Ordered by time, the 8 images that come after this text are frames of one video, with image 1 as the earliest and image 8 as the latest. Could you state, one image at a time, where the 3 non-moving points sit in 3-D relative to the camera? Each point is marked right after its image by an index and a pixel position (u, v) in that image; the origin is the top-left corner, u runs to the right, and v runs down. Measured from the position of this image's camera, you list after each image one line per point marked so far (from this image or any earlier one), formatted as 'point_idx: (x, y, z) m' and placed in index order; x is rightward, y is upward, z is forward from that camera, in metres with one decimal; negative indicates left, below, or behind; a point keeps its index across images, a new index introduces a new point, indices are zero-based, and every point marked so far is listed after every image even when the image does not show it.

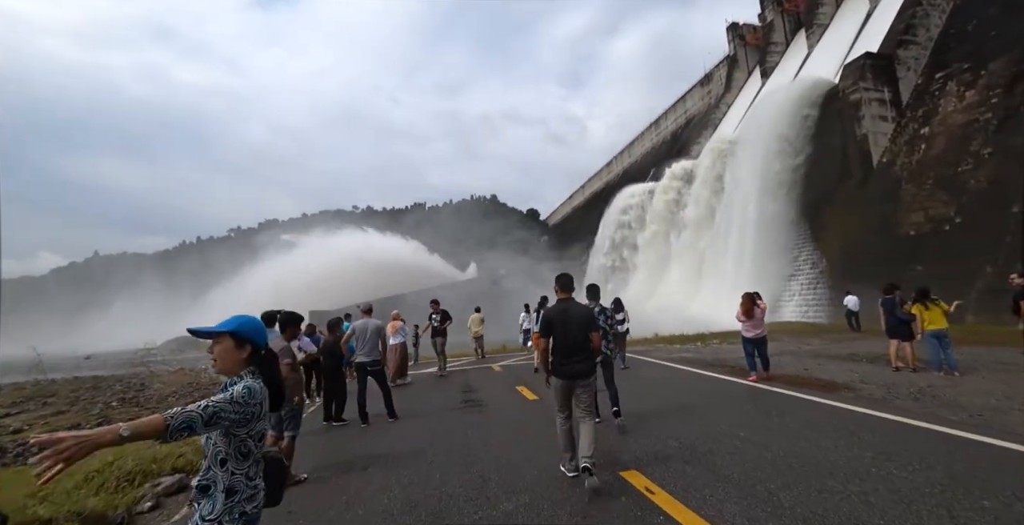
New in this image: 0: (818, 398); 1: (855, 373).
0: (+3.3, -1.5, +5.1) m
1: (+4.8, -1.6, +6.6) m
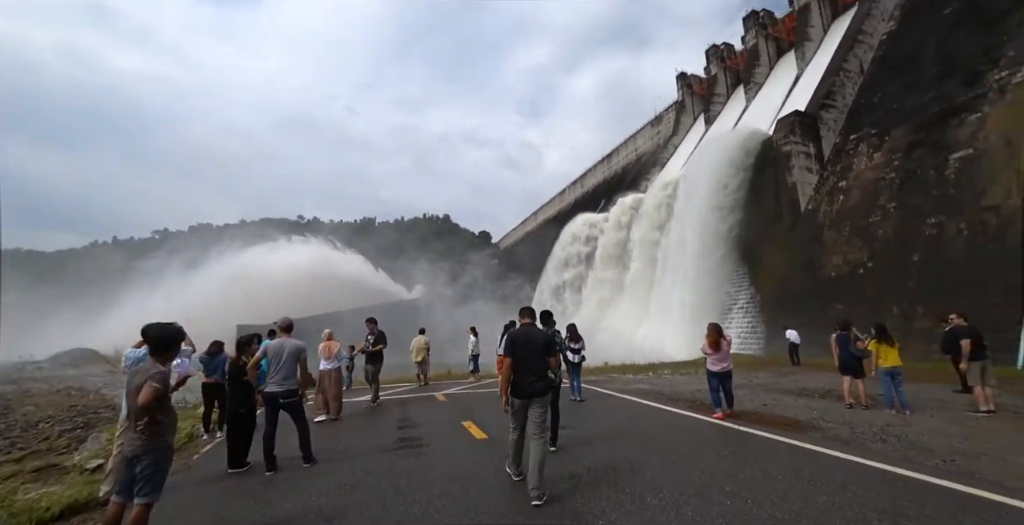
0: (+2.8, -1.8, +4.8) m
1: (+4.1, -2.0, +6.4) m
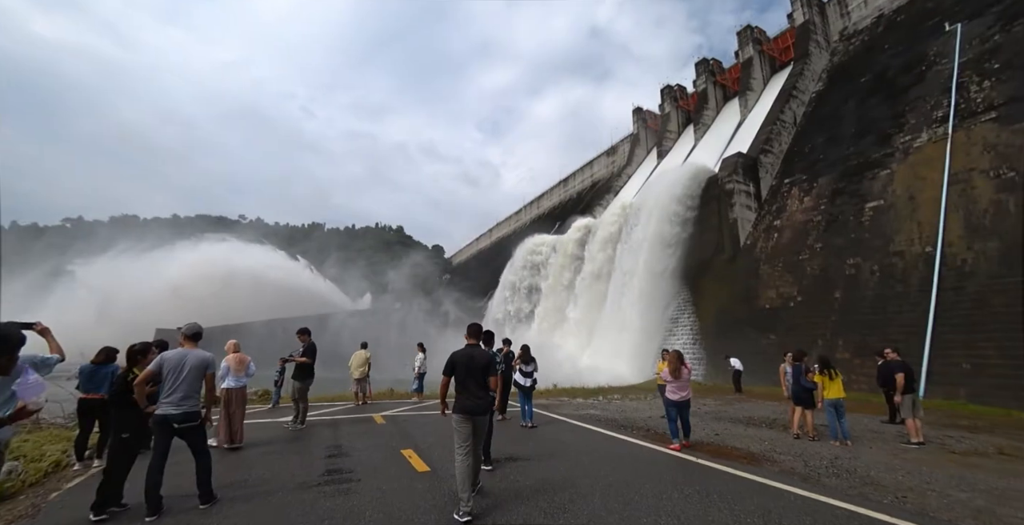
0: (+2.3, -2.1, +4.6) m
1: (+3.4, -2.4, +6.4) m
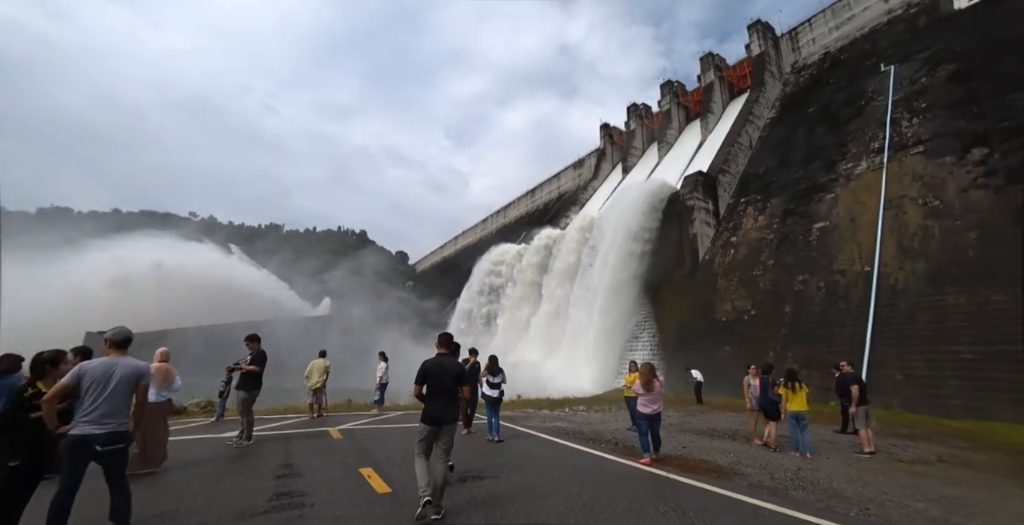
0: (+2.0, -2.2, +4.6) m
1: (+3.0, -2.6, +6.4) m
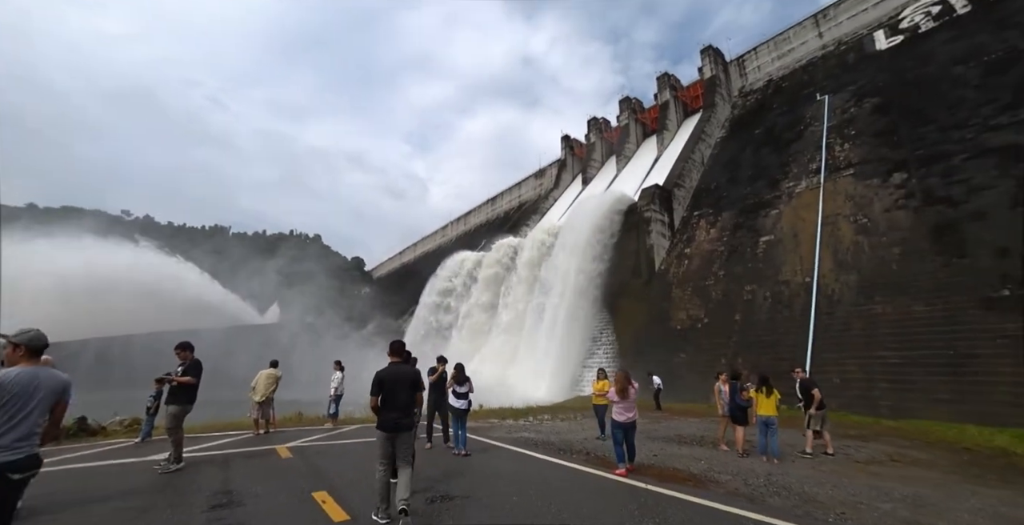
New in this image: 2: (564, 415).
0: (+1.7, -2.2, +4.4) m
1: (+2.5, -2.6, +6.3) m
2: (+1.3, -3.7, +11.3) m
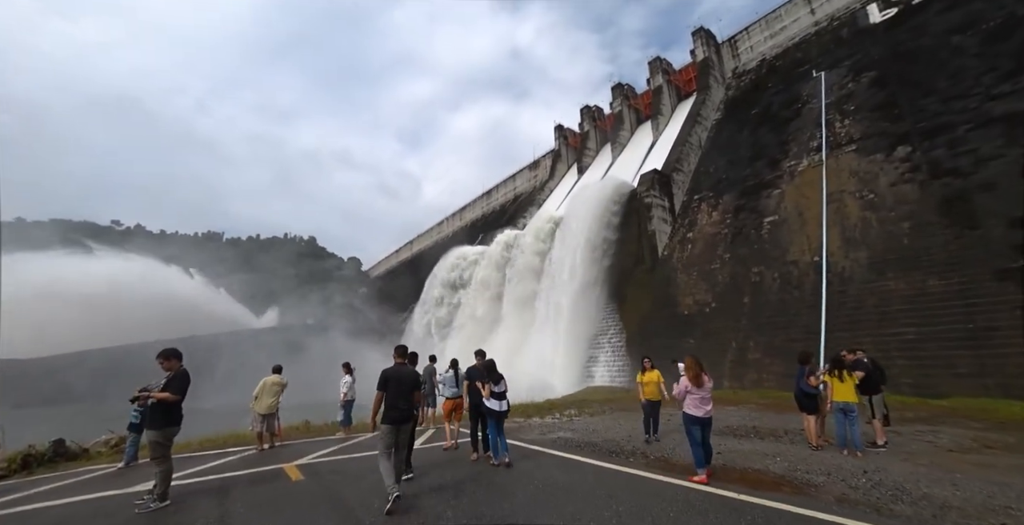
0: (+2.2, -1.9, +3.6) m
1: (+3.0, -2.3, +5.4) m
2: (+1.8, -3.3, +10.5) m
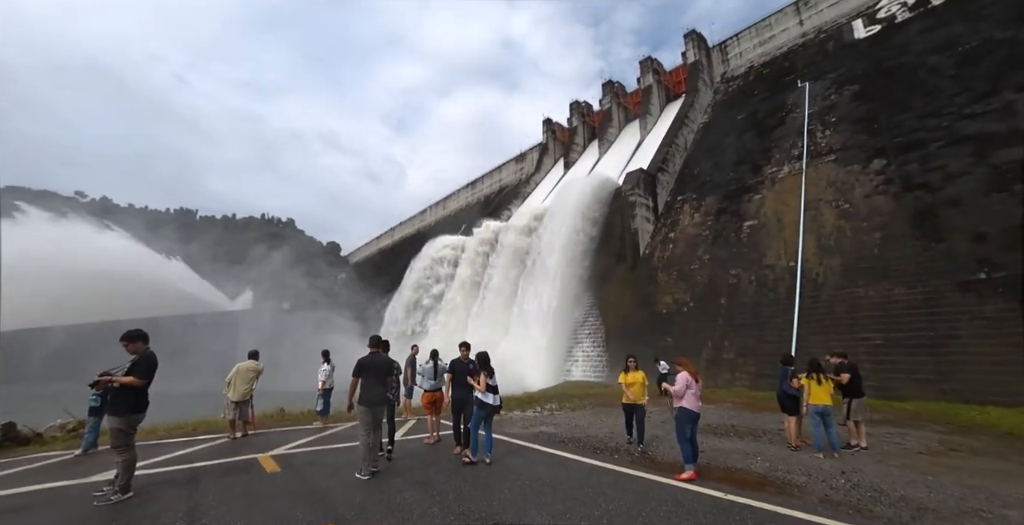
0: (+2.0, -1.9, +3.5) m
1: (+2.8, -2.3, +5.5) m
2: (+1.4, -3.2, +10.5) m
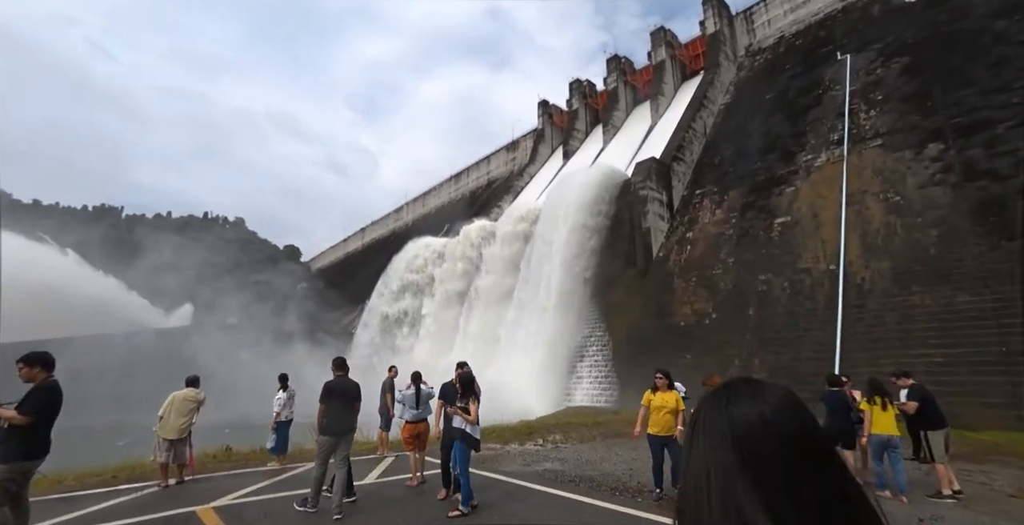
0: (+2.0, -1.9, +2.6) m
1: (+2.8, -2.3, +4.5) m
2: (+1.6, -3.2, +9.6) m
